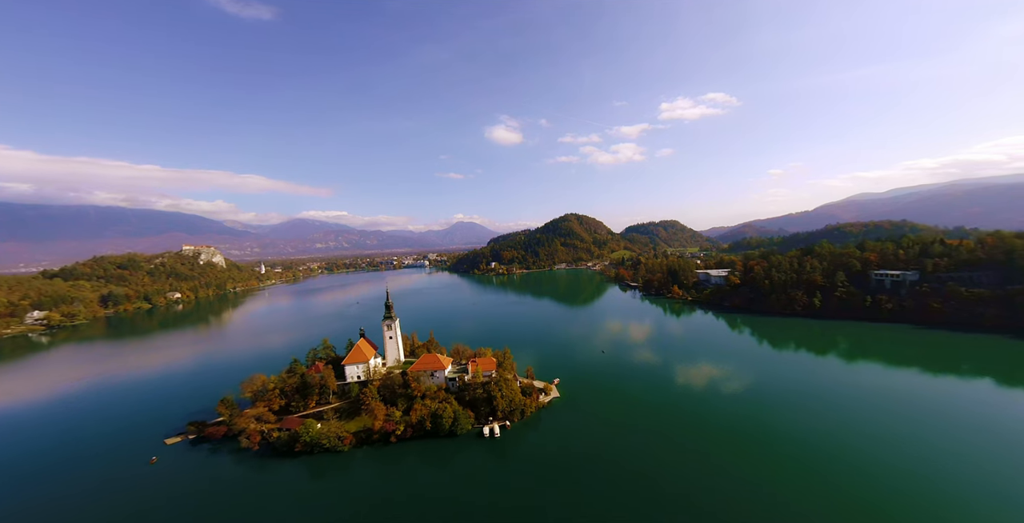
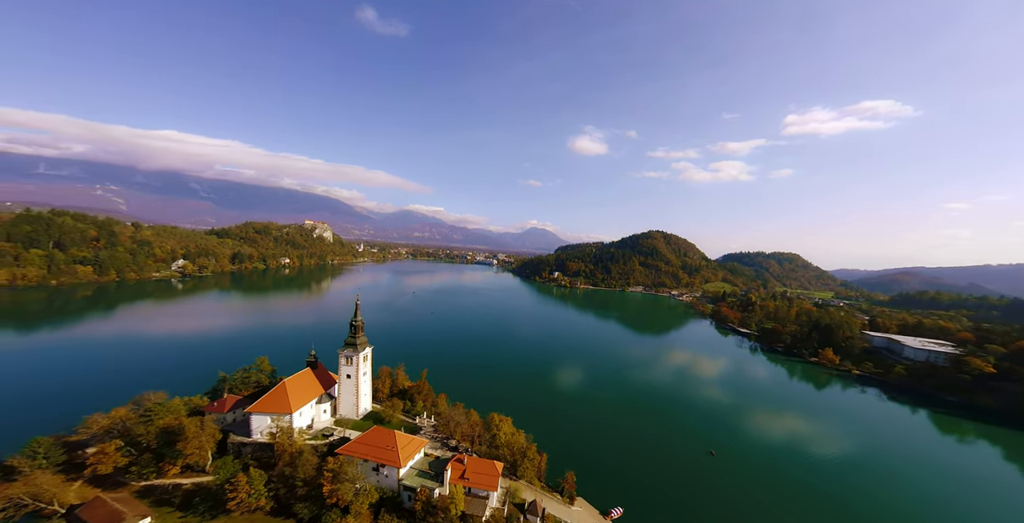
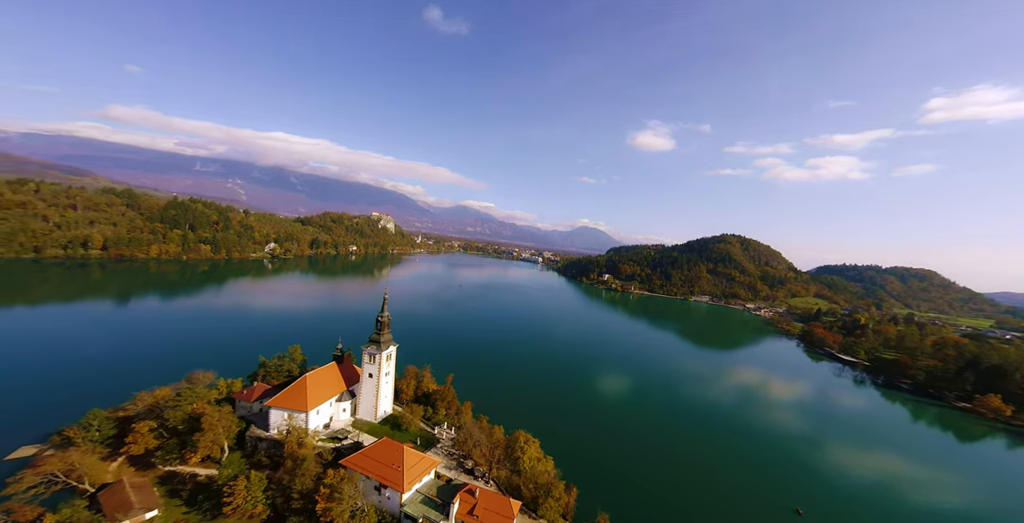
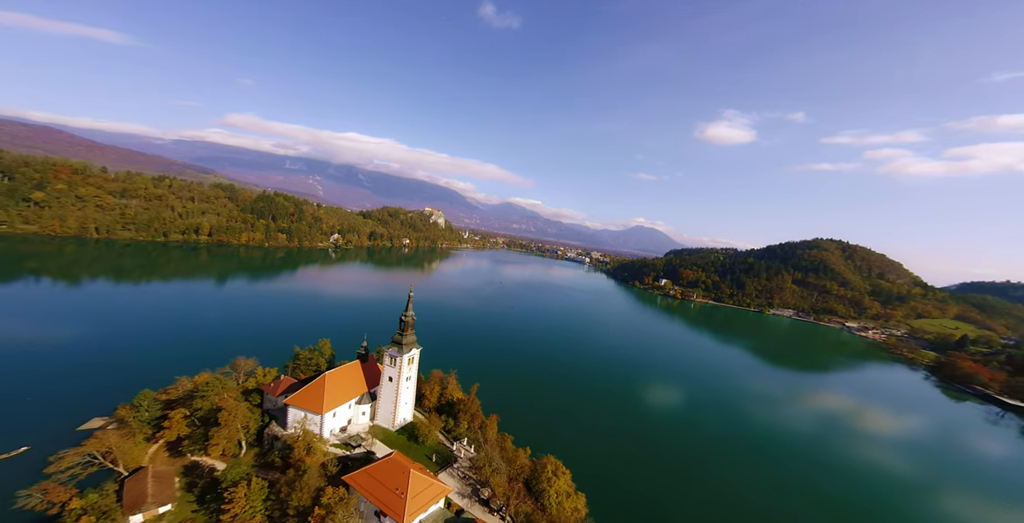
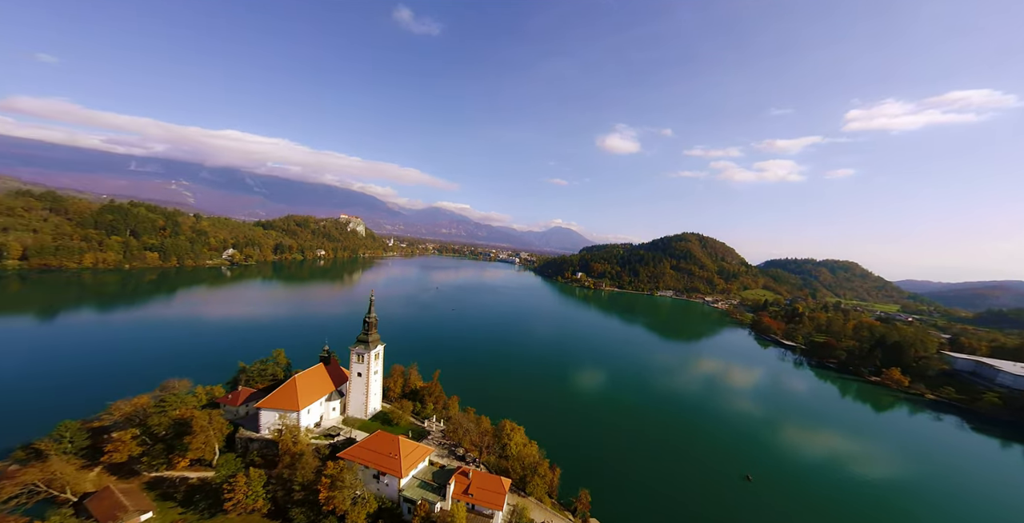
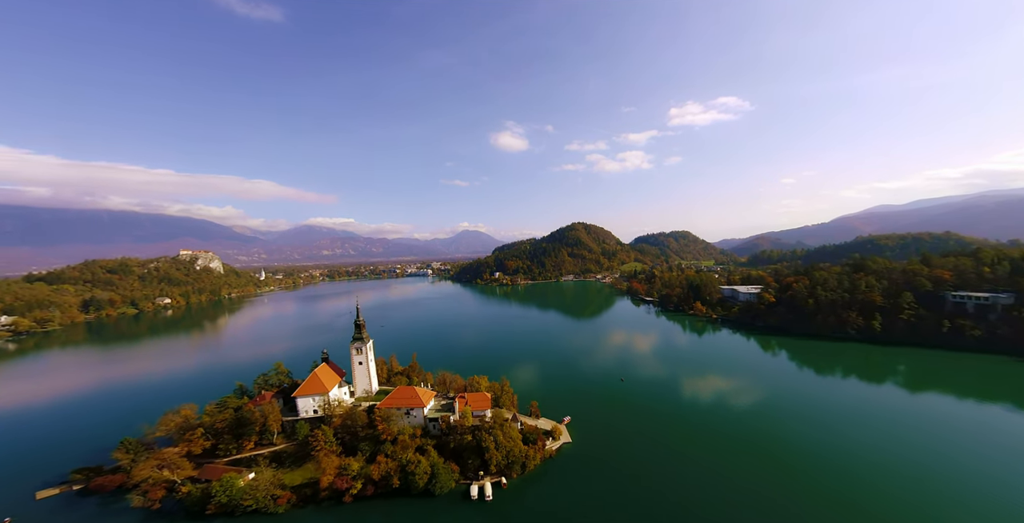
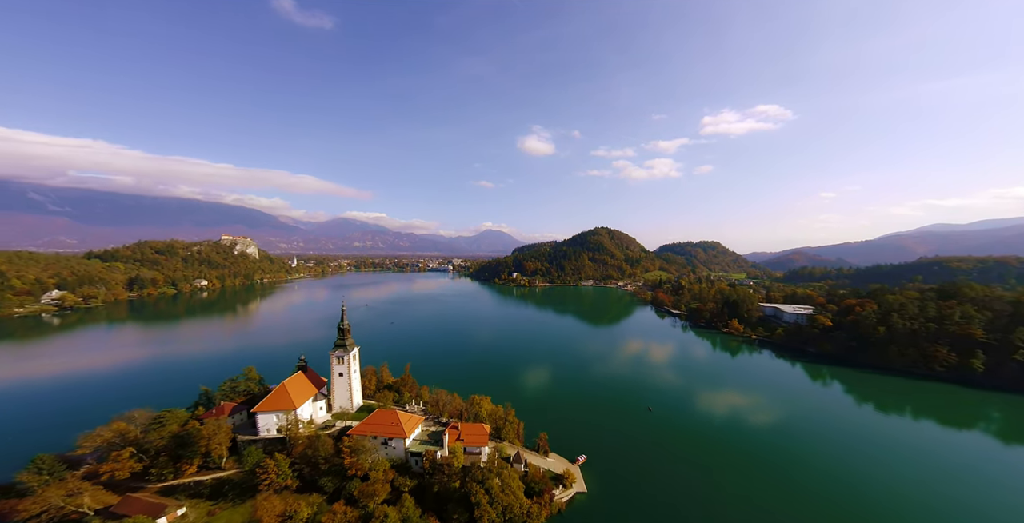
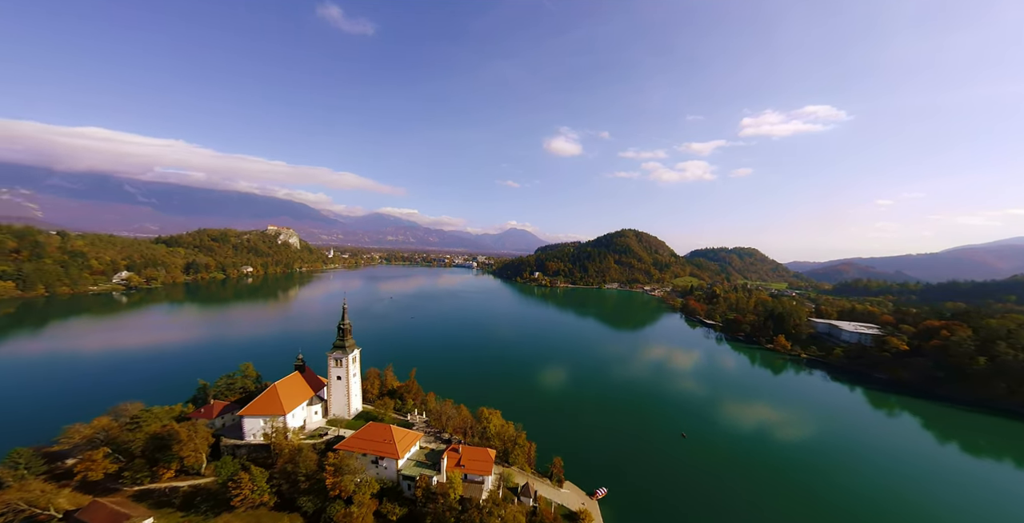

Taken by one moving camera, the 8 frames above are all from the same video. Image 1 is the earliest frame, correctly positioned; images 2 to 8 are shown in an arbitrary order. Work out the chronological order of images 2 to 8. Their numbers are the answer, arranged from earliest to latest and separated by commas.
6, 7, 8, 2, 5, 3, 4
